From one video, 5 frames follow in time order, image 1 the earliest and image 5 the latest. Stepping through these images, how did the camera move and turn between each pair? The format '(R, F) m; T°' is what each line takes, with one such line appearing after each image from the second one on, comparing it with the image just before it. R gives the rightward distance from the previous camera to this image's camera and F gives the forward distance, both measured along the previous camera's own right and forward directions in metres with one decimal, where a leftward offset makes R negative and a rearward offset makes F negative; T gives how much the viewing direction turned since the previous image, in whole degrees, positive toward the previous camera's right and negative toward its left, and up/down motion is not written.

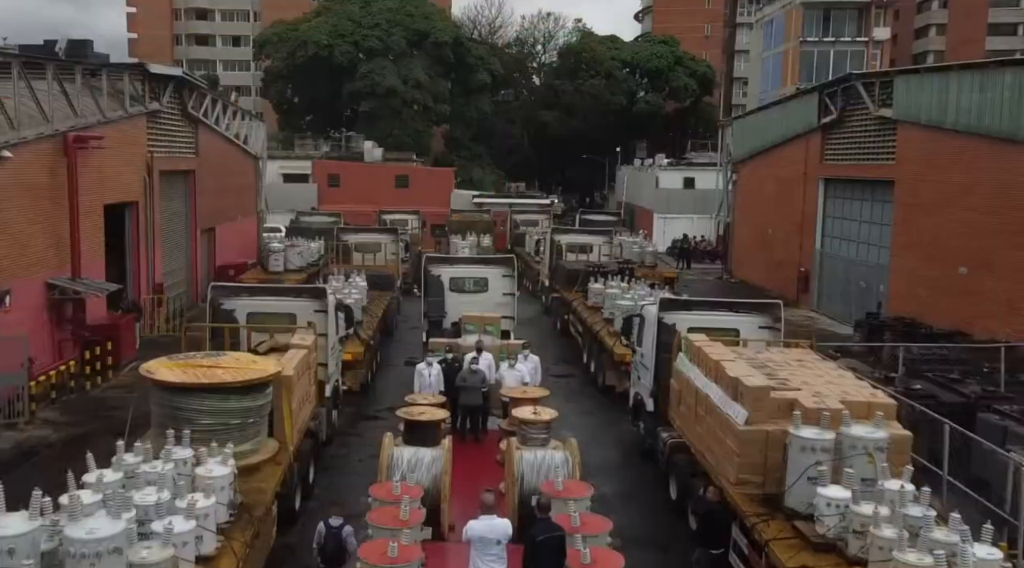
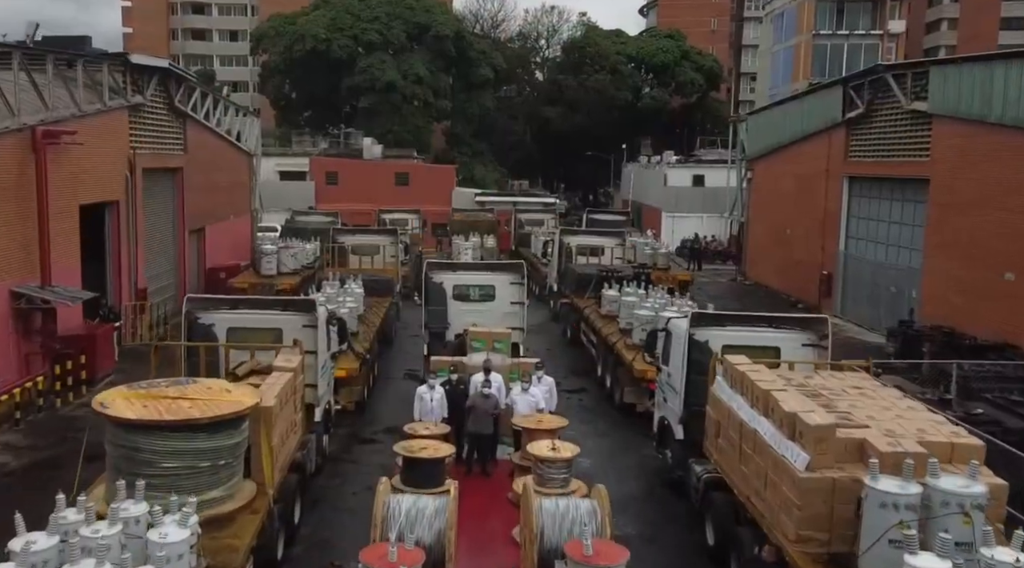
(-0.2, +1.6) m; 0°
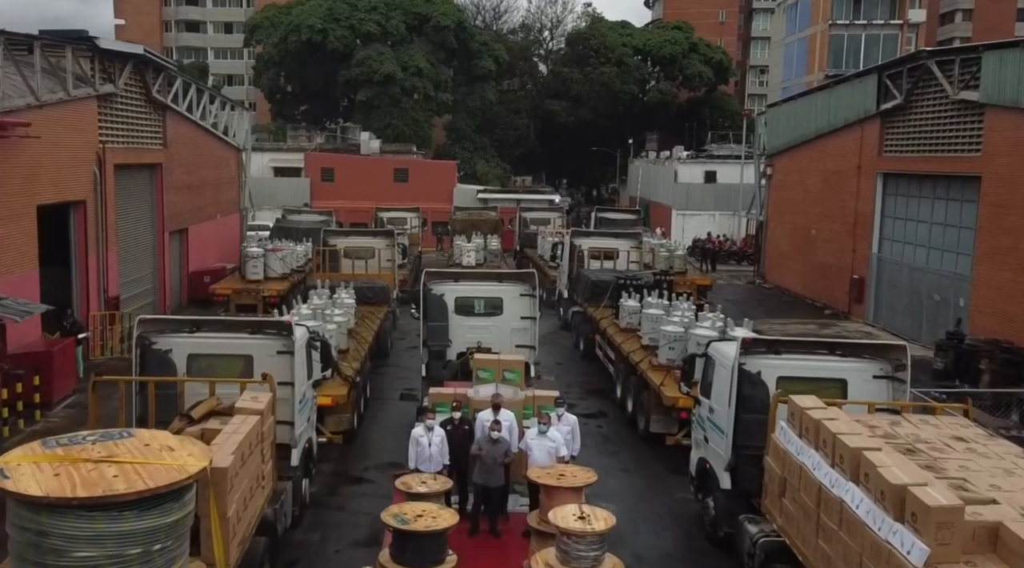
(-0.2, +2.1) m; 0°
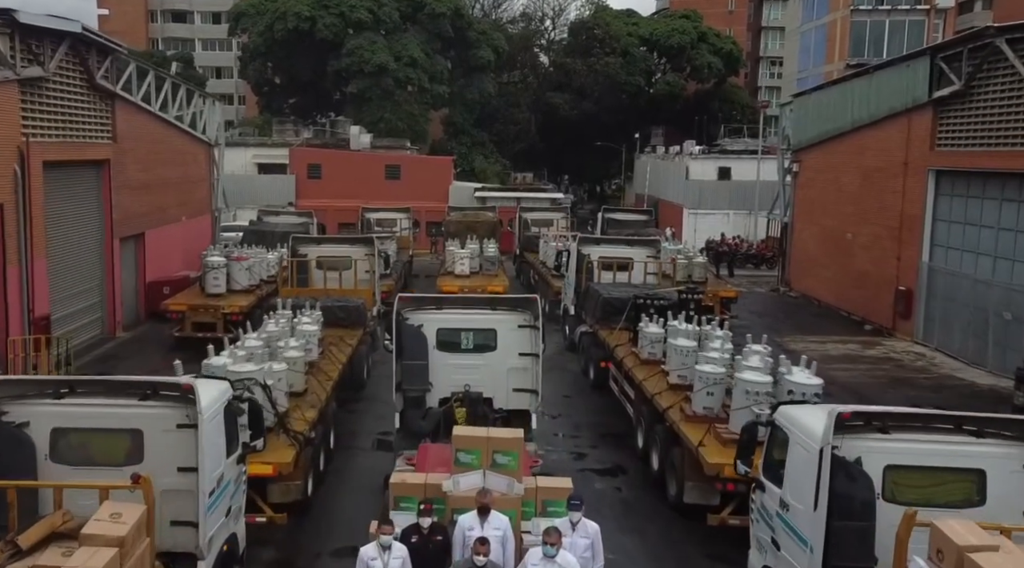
(+0.1, +3.2) m; 0°
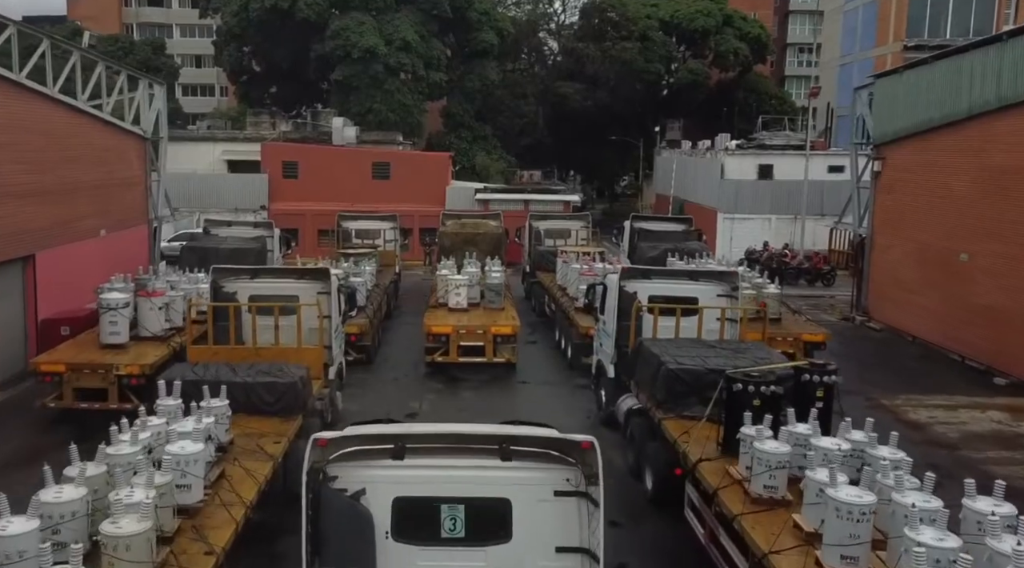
(-0.2, +6.3) m; 0°
